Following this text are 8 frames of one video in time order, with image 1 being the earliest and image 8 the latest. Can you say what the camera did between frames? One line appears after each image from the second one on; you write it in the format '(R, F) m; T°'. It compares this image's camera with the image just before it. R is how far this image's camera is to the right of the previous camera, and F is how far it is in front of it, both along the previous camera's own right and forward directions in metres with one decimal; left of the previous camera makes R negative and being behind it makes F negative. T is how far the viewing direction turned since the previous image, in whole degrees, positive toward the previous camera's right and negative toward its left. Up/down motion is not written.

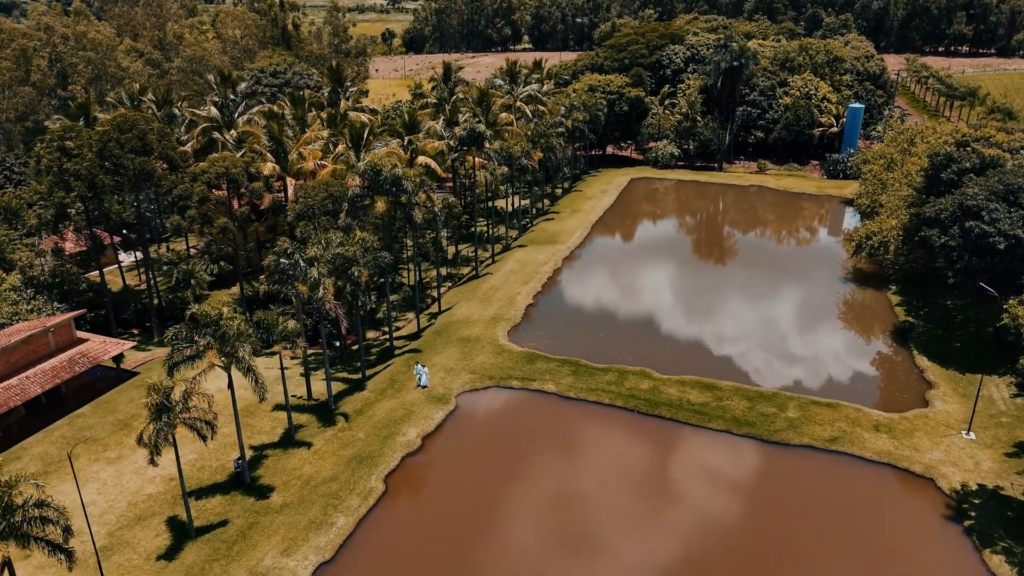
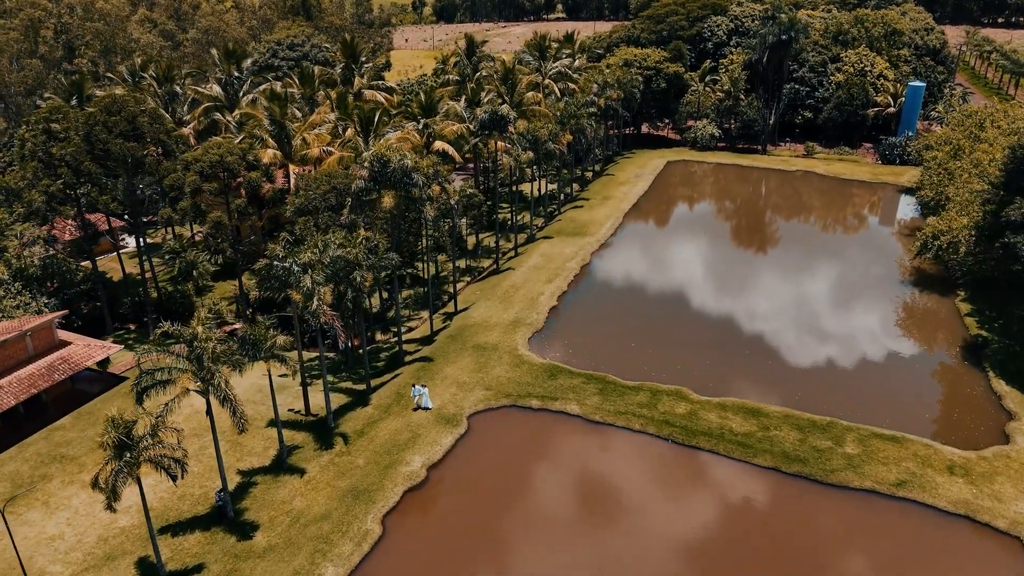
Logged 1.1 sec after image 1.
(+0.4, +3.9) m; -2°
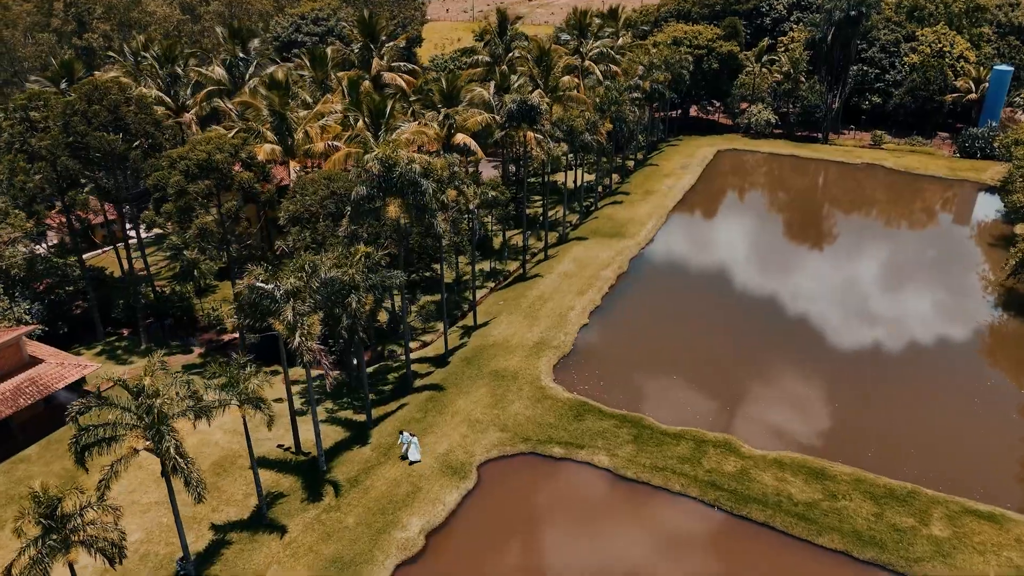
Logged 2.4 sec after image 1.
(+0.6, +4.6) m; -3°
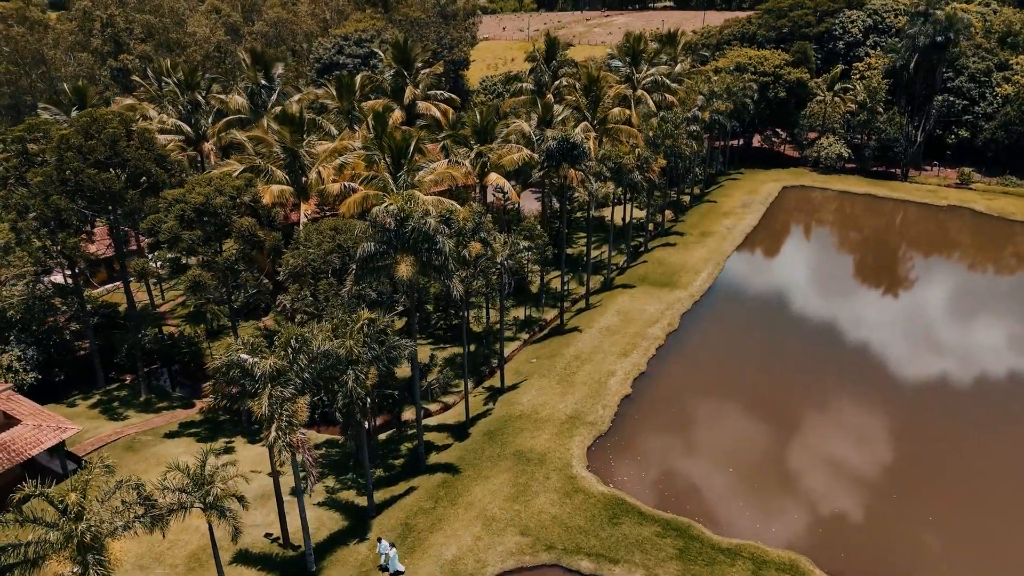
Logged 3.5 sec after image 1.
(+0.7, +4.2) m; -4°
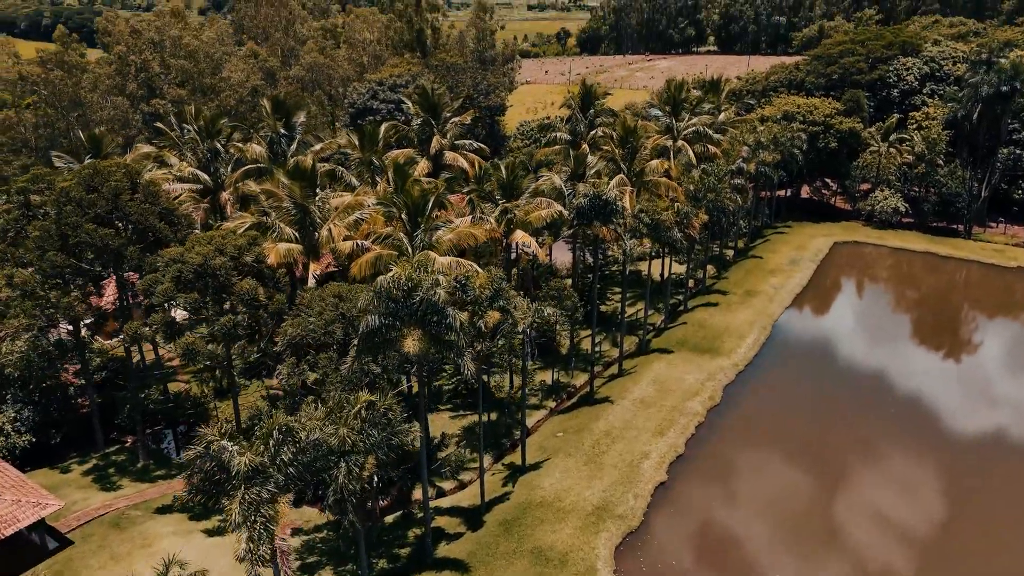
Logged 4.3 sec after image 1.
(+0.6, +2.7) m; -3°
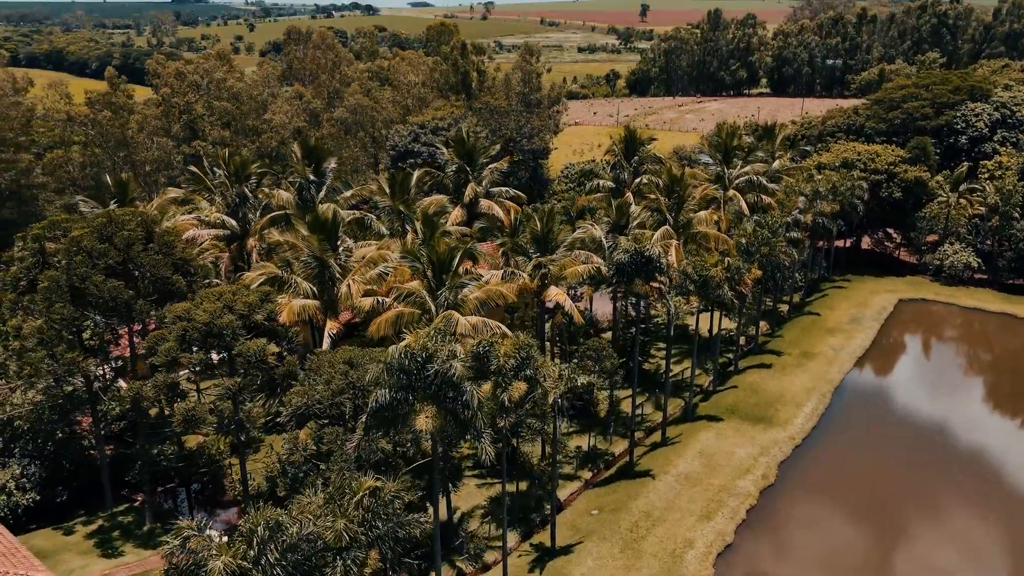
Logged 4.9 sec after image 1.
(+0.5, +2.4) m; -4°
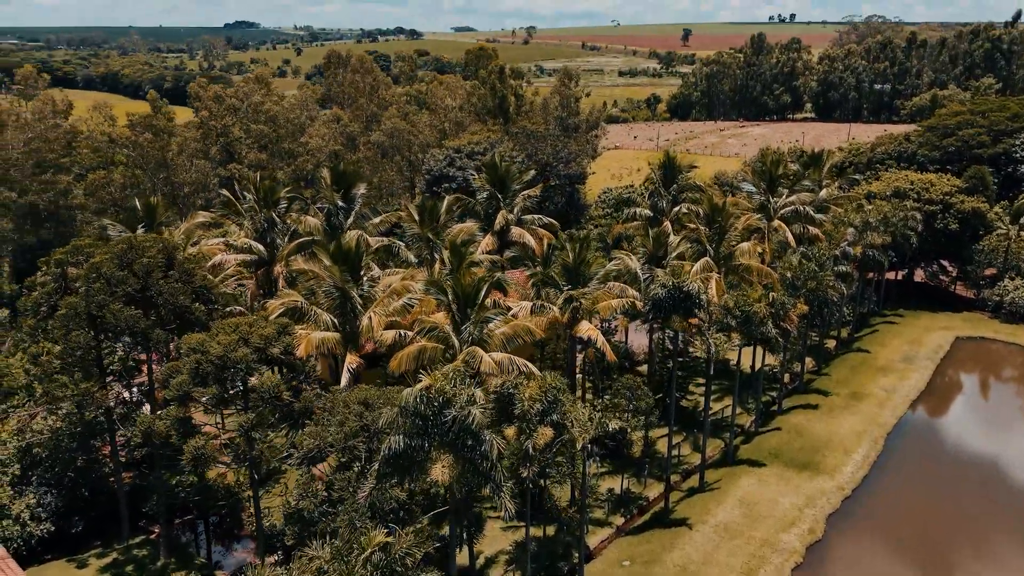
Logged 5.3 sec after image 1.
(+0.3, +1.4) m; -3°
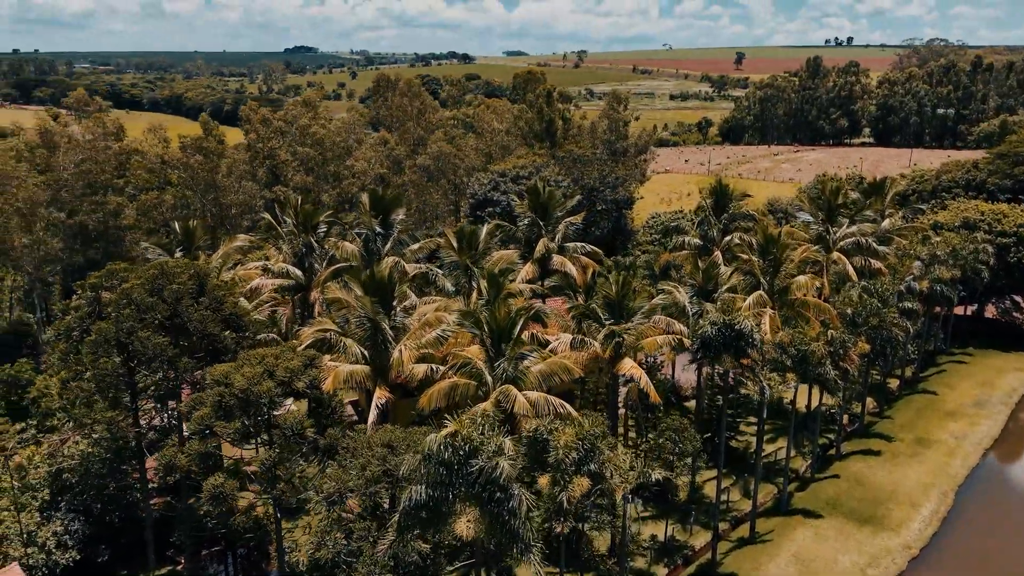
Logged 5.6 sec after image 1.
(+0.3, +1.4) m; -4°
